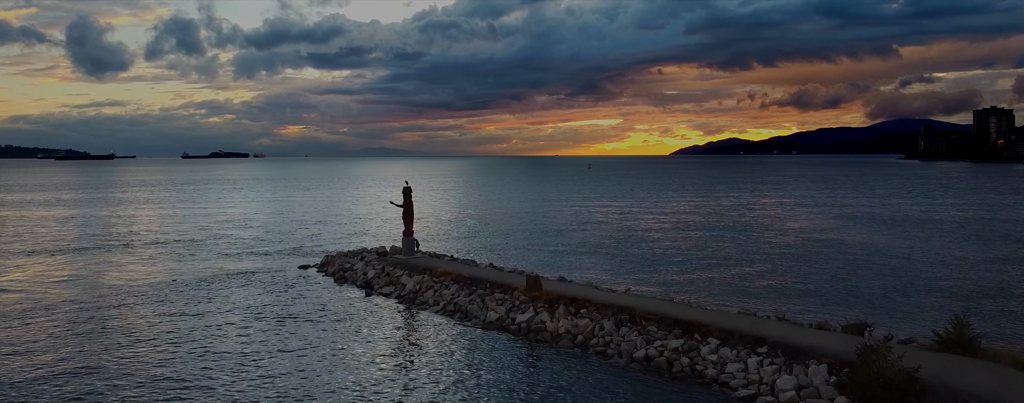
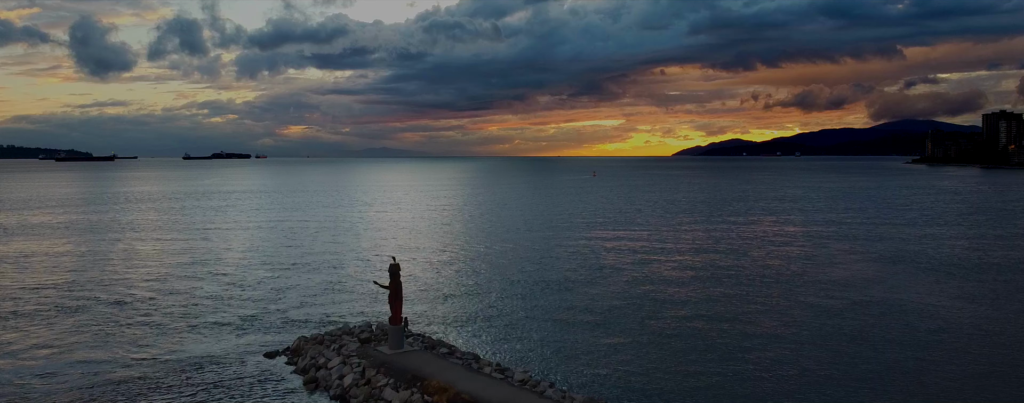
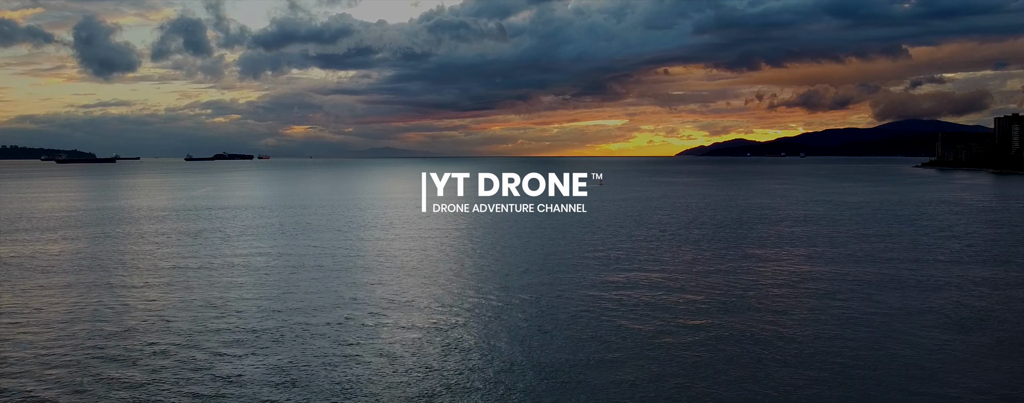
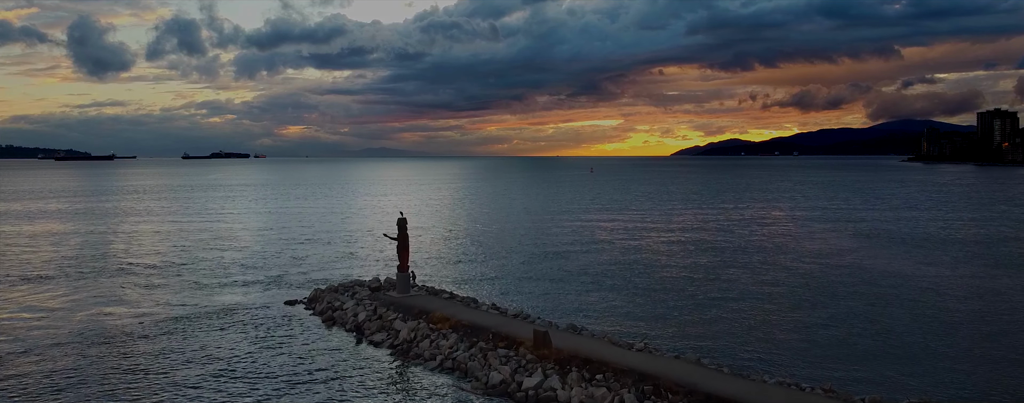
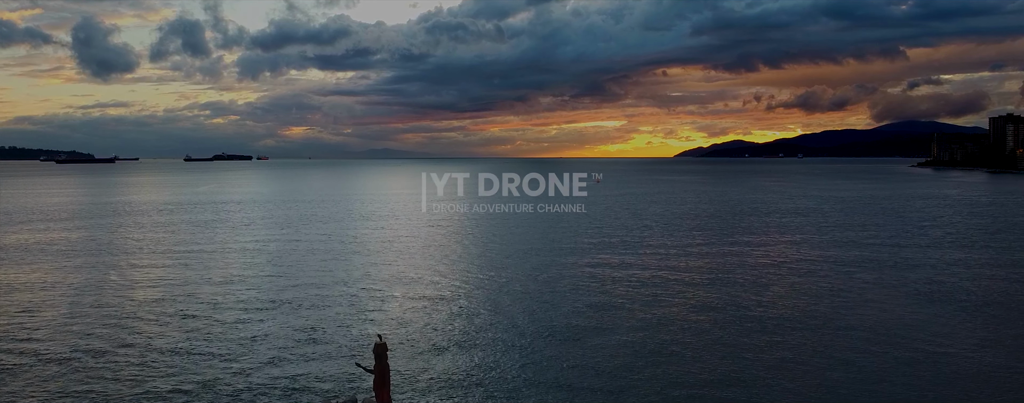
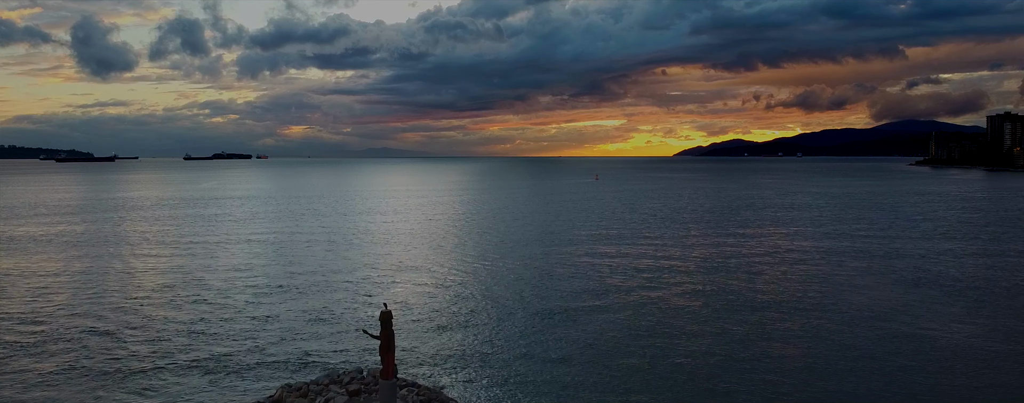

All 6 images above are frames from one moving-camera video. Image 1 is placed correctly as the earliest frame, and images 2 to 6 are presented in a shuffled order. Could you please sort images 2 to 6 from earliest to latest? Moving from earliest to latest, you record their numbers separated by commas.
4, 2, 6, 5, 3
